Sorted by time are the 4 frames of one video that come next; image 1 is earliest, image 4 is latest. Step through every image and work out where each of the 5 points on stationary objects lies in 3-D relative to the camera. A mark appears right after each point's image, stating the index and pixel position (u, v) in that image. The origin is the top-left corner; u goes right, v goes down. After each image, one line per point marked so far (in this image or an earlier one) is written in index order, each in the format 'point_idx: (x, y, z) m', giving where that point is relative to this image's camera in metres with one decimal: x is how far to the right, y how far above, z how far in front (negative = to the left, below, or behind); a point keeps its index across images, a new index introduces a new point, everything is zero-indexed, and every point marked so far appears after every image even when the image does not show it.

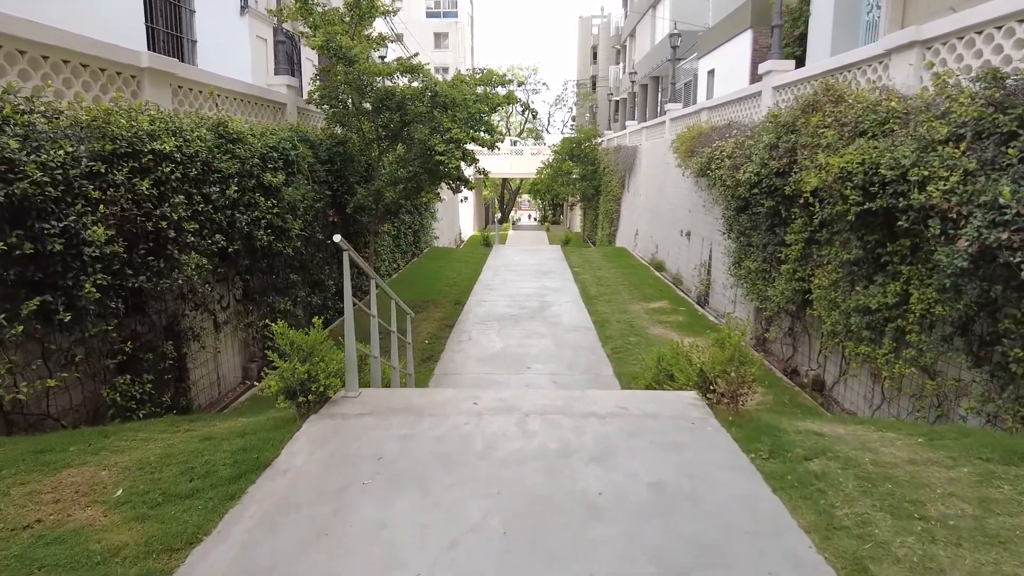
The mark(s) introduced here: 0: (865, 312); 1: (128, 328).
0: (+2.2, -0.1, +4.2) m
1: (-2.1, -0.2, +3.6) m
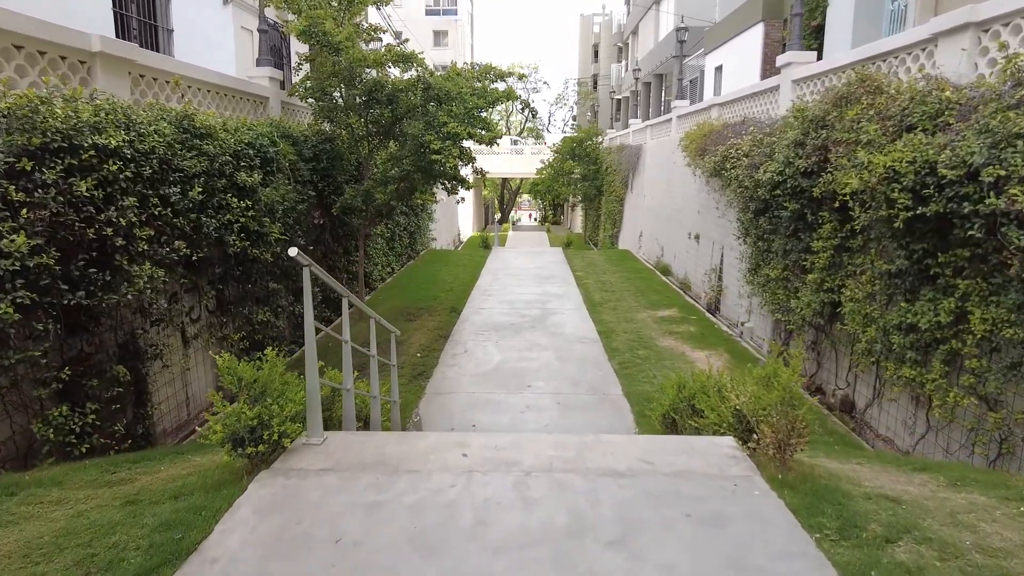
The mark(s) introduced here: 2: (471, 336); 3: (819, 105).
0: (+2.2, -0.2, +3.7) m
1: (-2.1, -0.3, +3.1) m
2: (-0.4, -0.5, +6.6) m
3: (+2.1, +1.3, +4.6) m
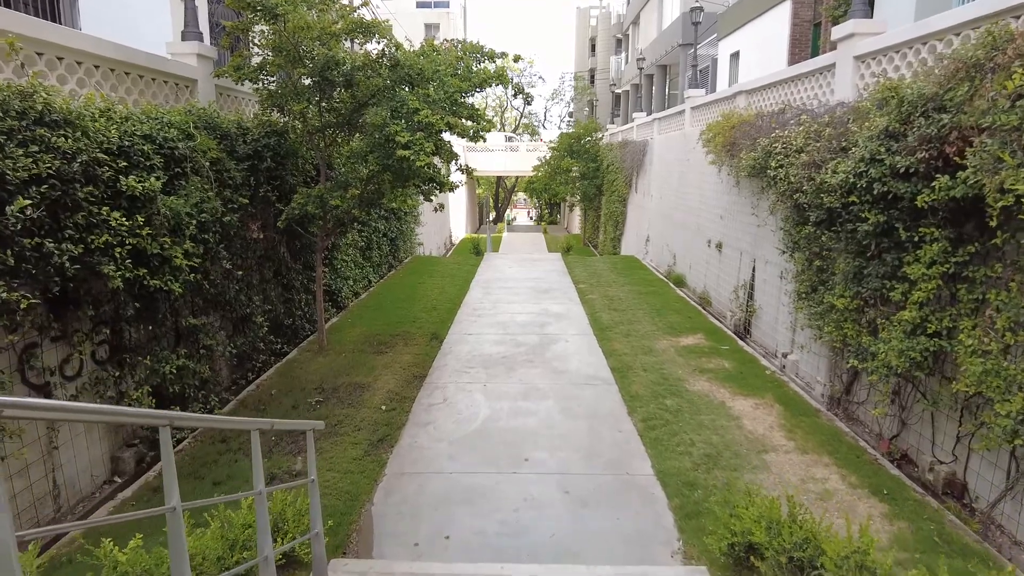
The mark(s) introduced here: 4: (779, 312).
0: (+2.1, -0.5, +2.4) m
1: (-2.1, -0.5, +1.9) m
2: (-0.5, -0.7, +5.3) m
3: (+2.0, +1.0, +3.3) m
4: (+2.3, -0.2, +5.9) m
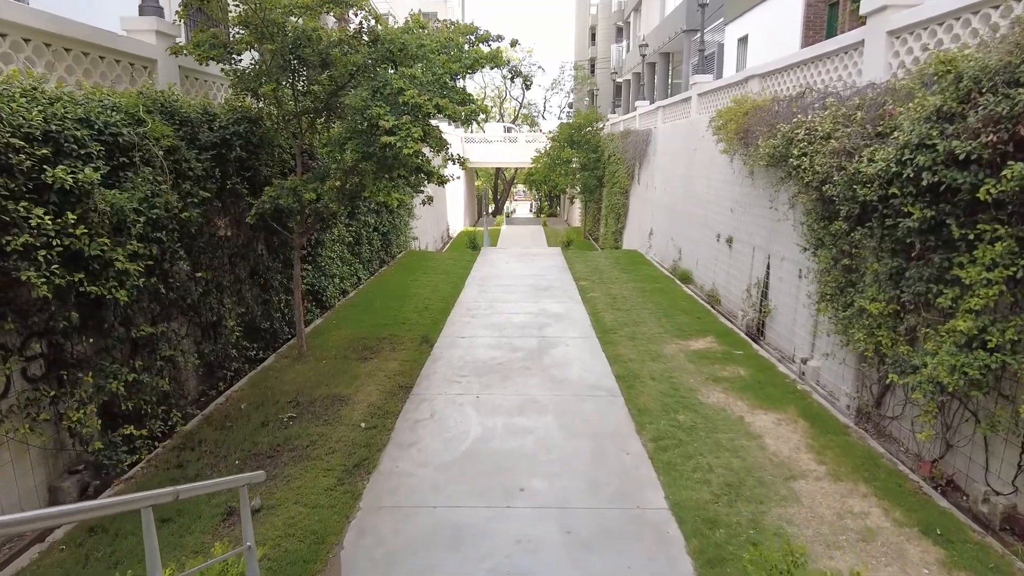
0: (+2.1, -0.5, +2.0) m
1: (-2.2, -0.6, +1.4) m
2: (-0.5, -0.7, +4.8) m
3: (+2.0, +1.0, +2.8) m
4: (+2.3, -0.2, +5.4) m
